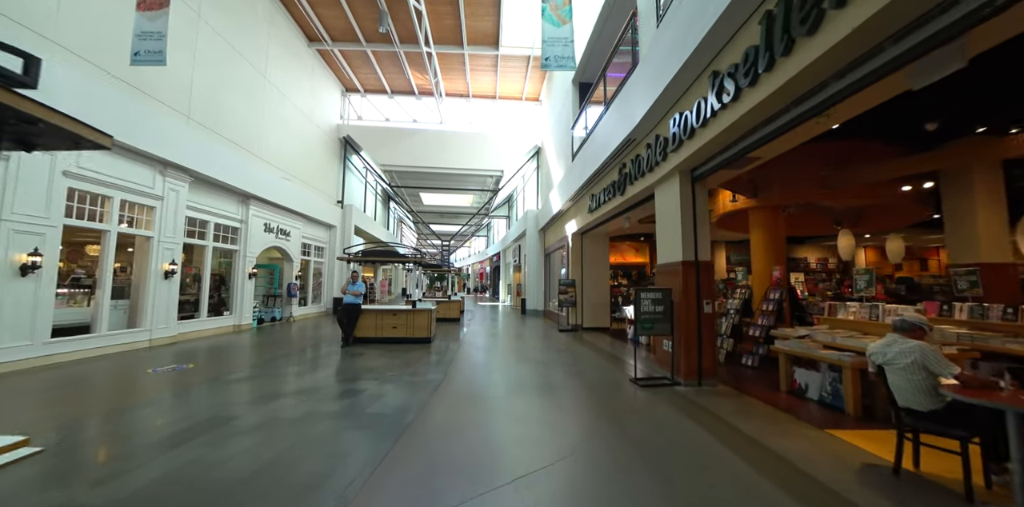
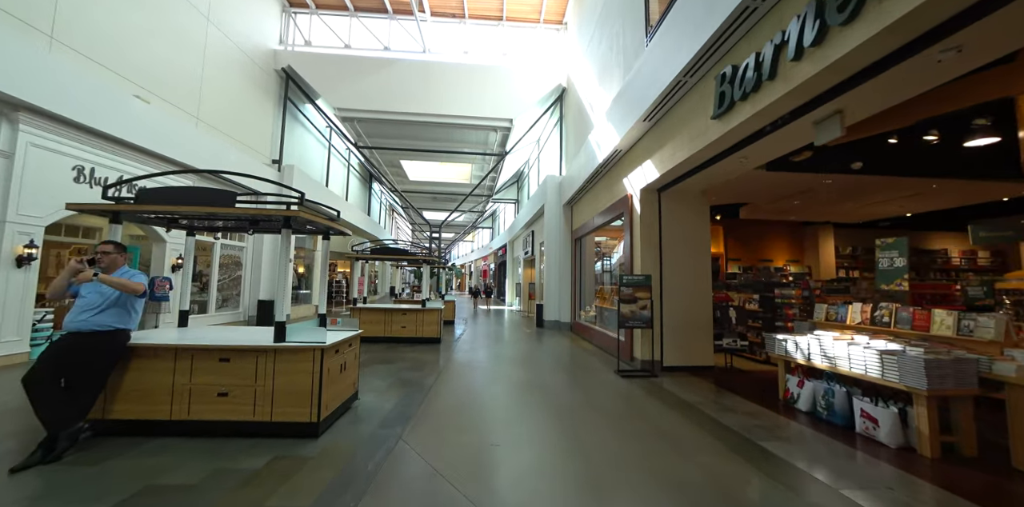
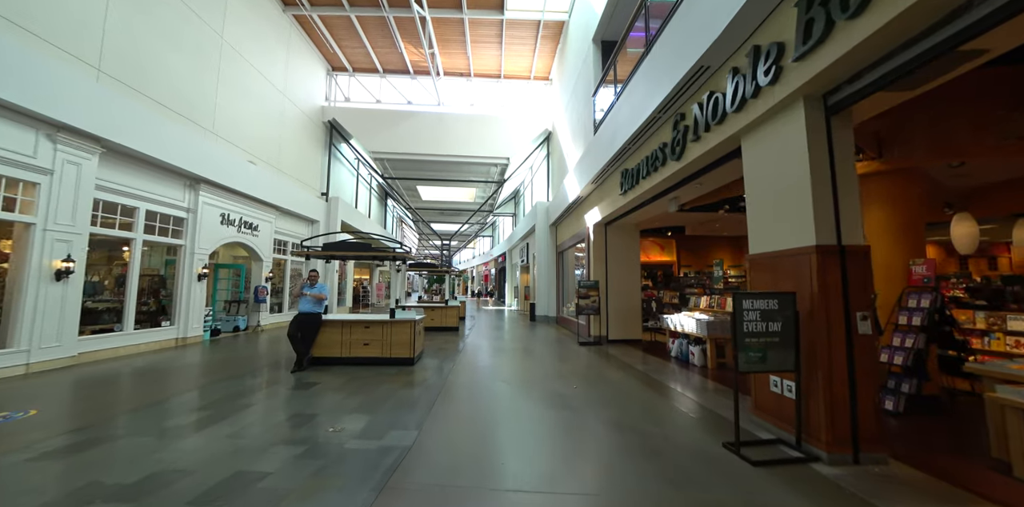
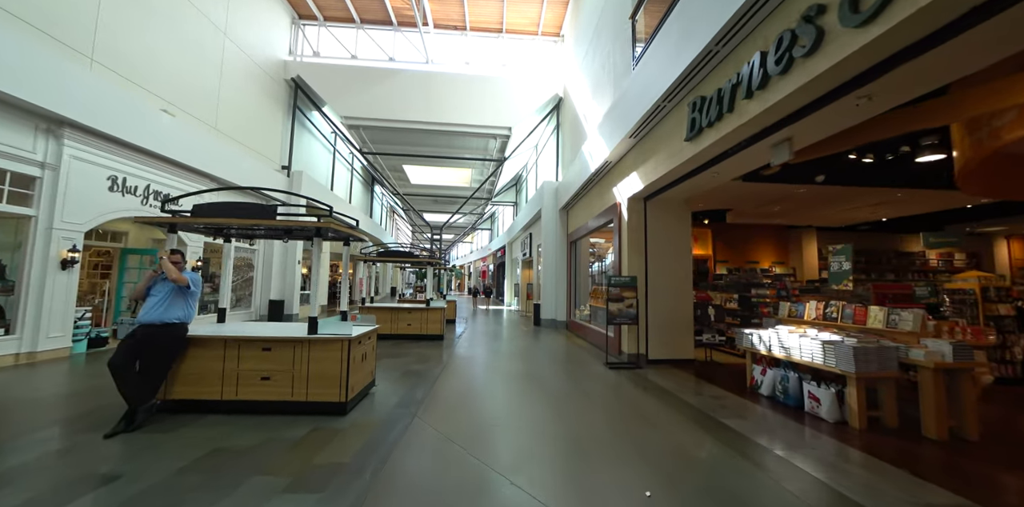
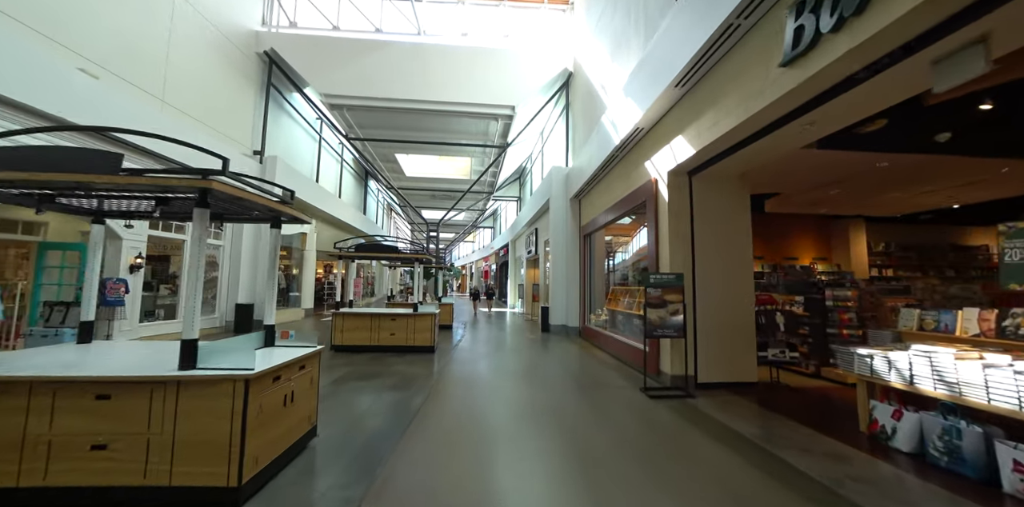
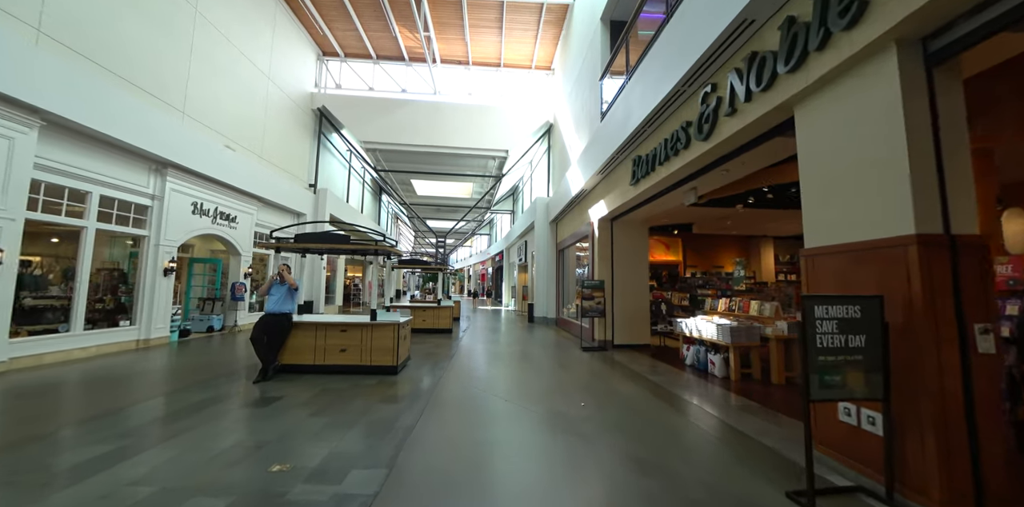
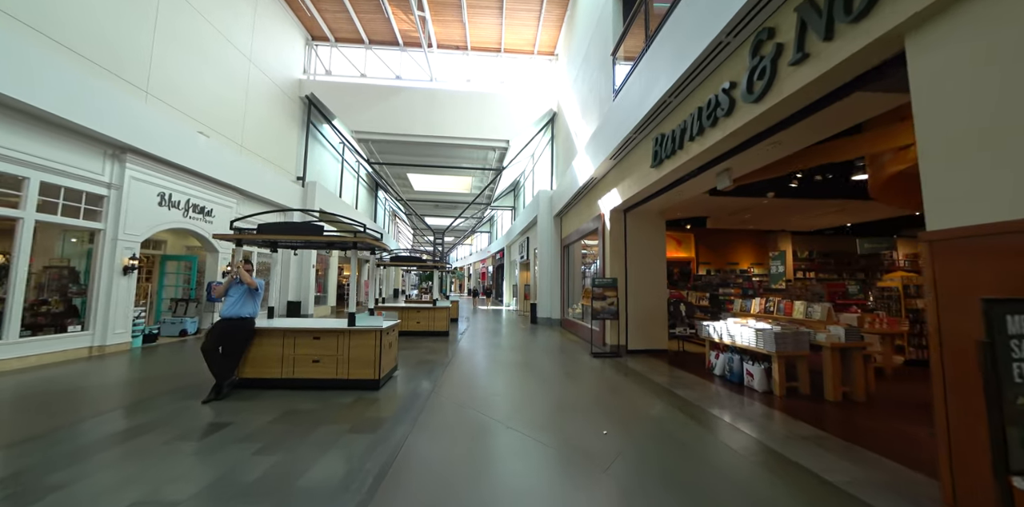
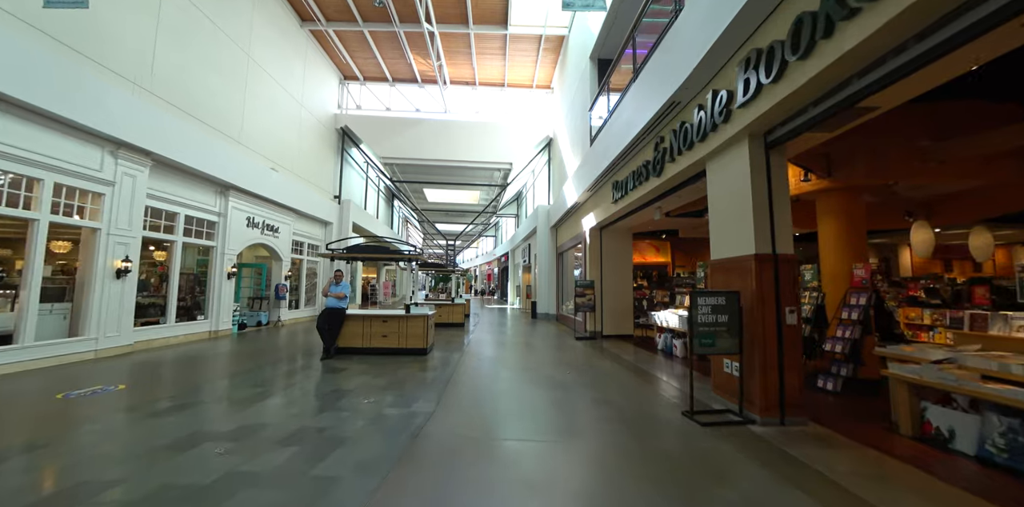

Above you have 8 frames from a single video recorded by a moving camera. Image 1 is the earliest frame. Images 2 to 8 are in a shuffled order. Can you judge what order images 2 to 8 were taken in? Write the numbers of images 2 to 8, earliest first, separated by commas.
8, 3, 6, 7, 4, 2, 5
